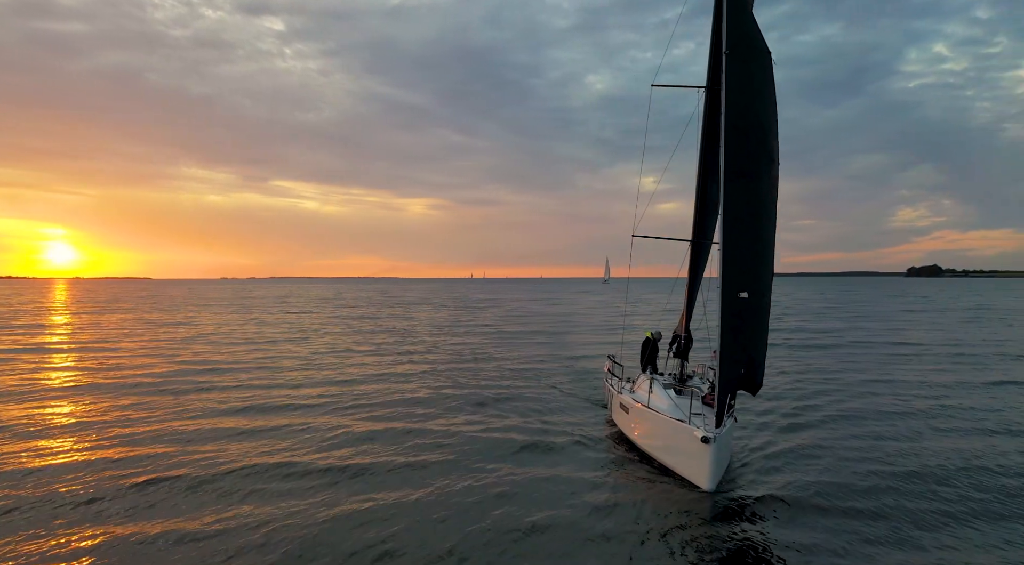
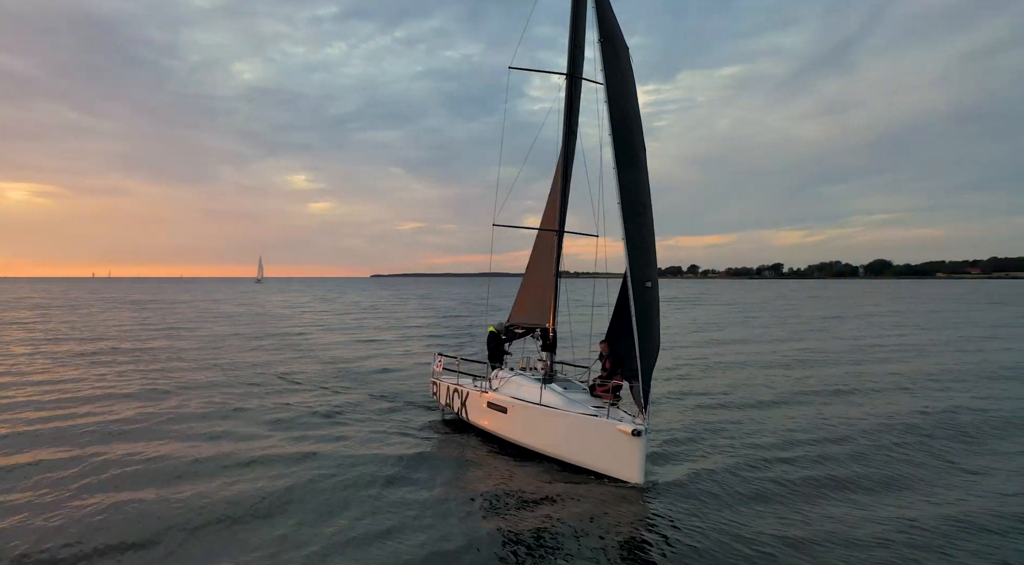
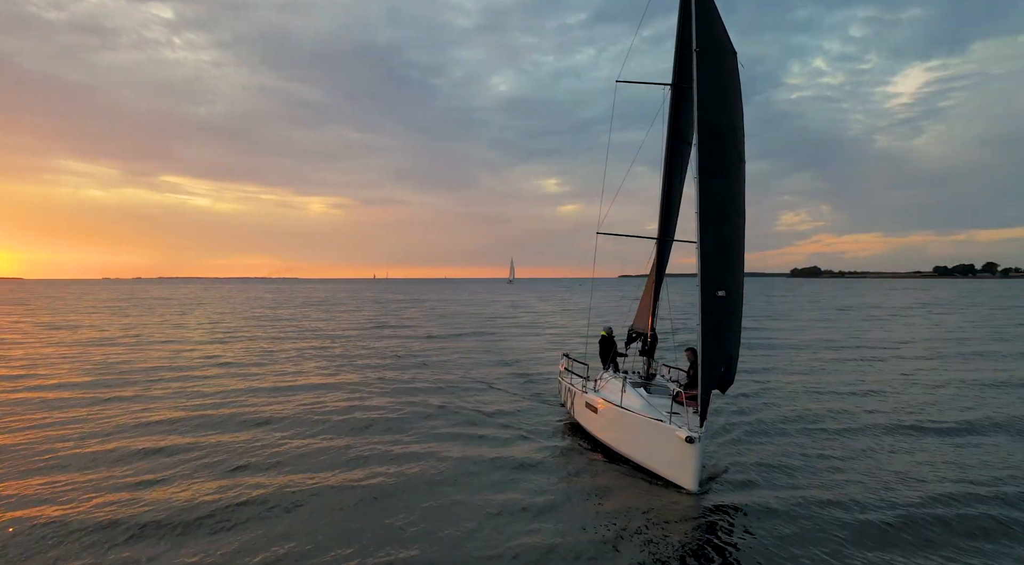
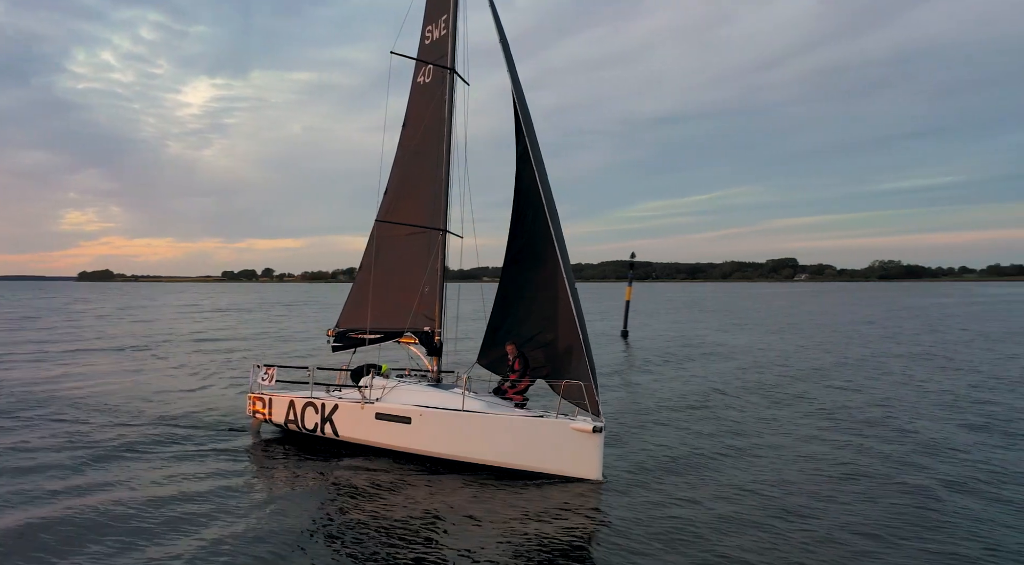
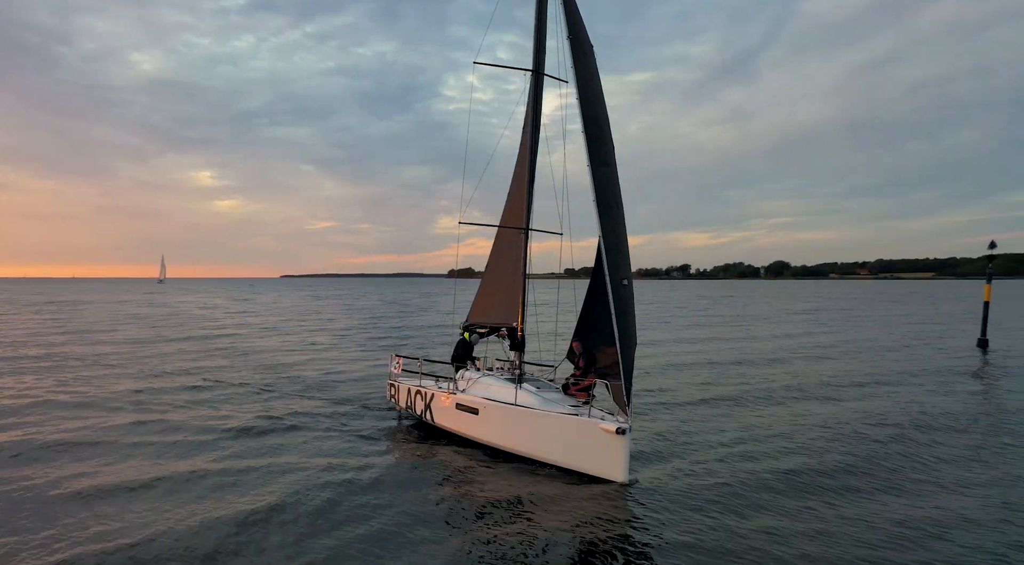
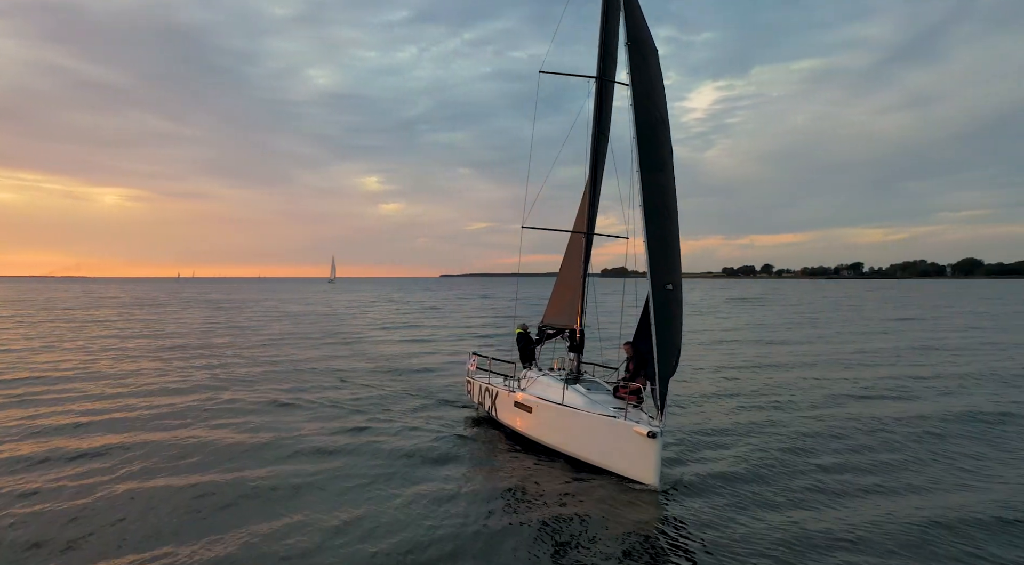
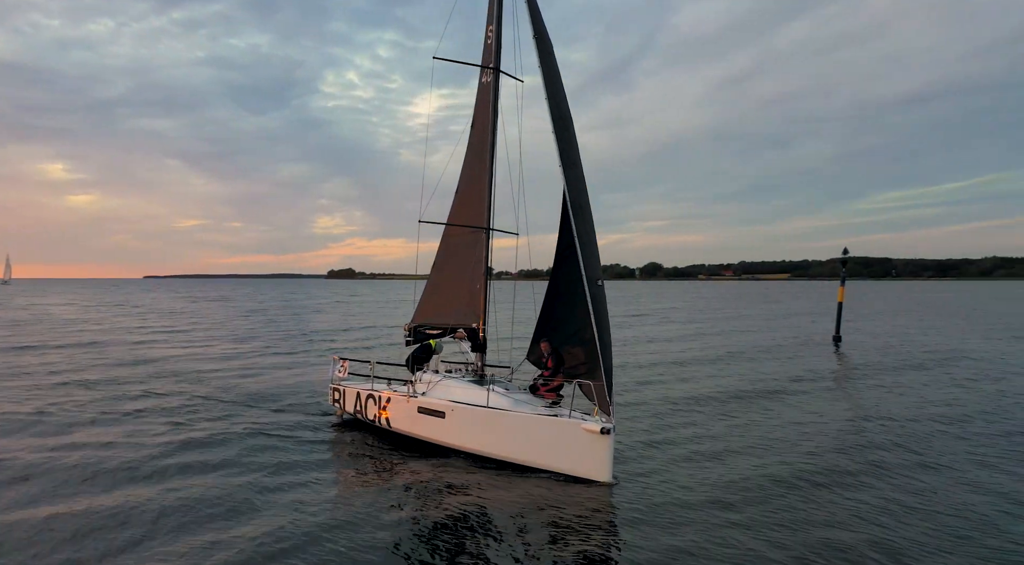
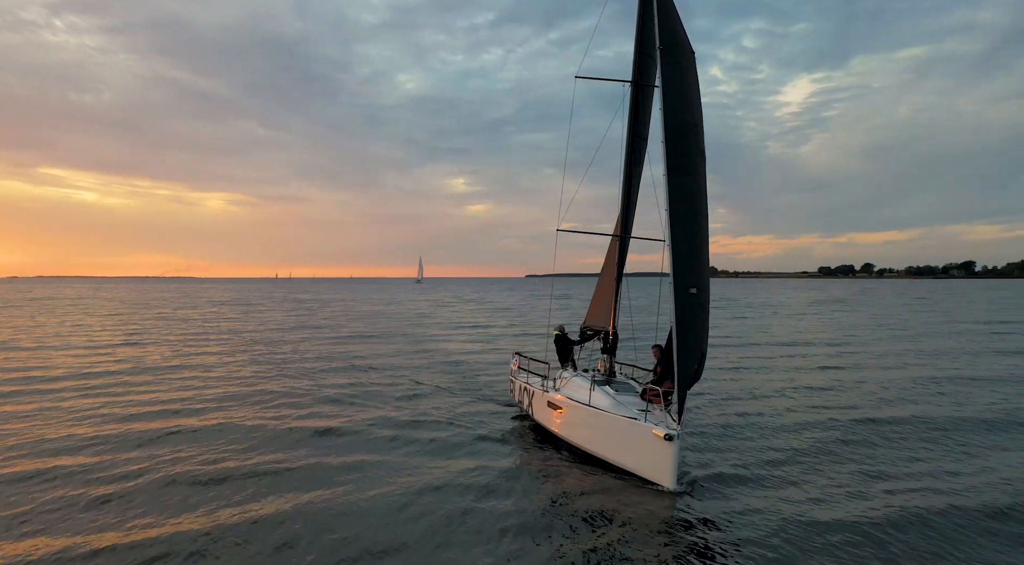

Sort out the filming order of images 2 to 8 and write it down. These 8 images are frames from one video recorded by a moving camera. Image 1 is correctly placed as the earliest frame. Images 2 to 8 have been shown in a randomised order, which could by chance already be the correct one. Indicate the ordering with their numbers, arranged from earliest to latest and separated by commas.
3, 8, 6, 2, 5, 7, 4
